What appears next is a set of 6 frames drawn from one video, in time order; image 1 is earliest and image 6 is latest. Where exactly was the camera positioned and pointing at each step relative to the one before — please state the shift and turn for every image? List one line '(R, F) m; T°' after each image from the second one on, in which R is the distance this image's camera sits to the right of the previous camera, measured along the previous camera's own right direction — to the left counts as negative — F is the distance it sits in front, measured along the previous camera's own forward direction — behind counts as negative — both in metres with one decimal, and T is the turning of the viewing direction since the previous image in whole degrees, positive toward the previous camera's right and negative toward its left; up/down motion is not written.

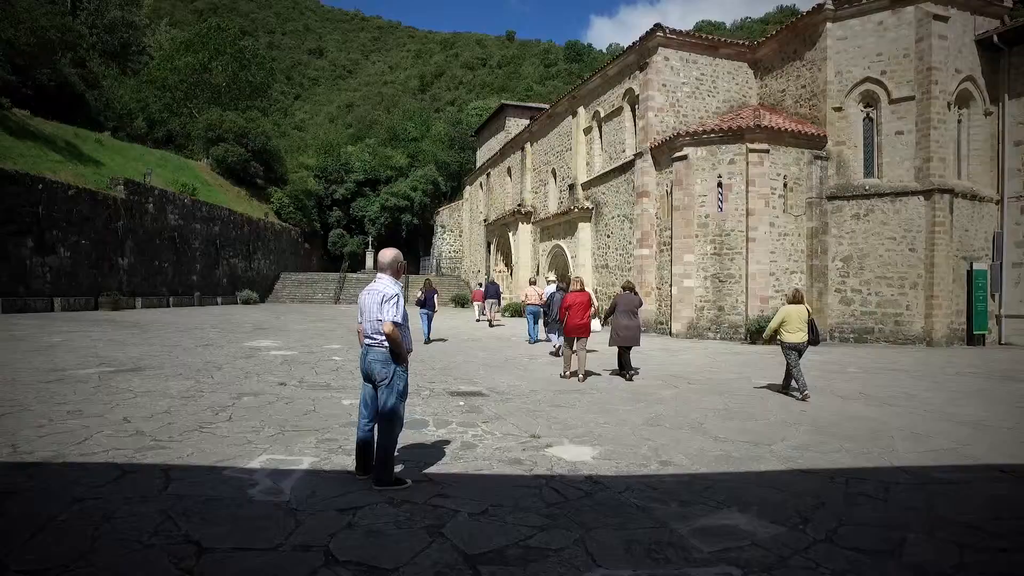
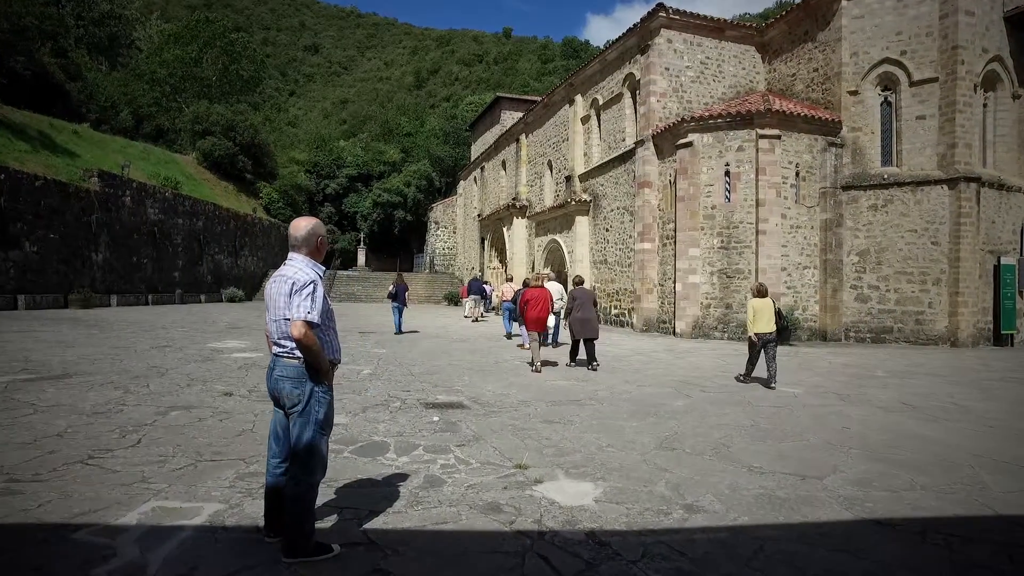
(+0.1, +1.0) m; 0°
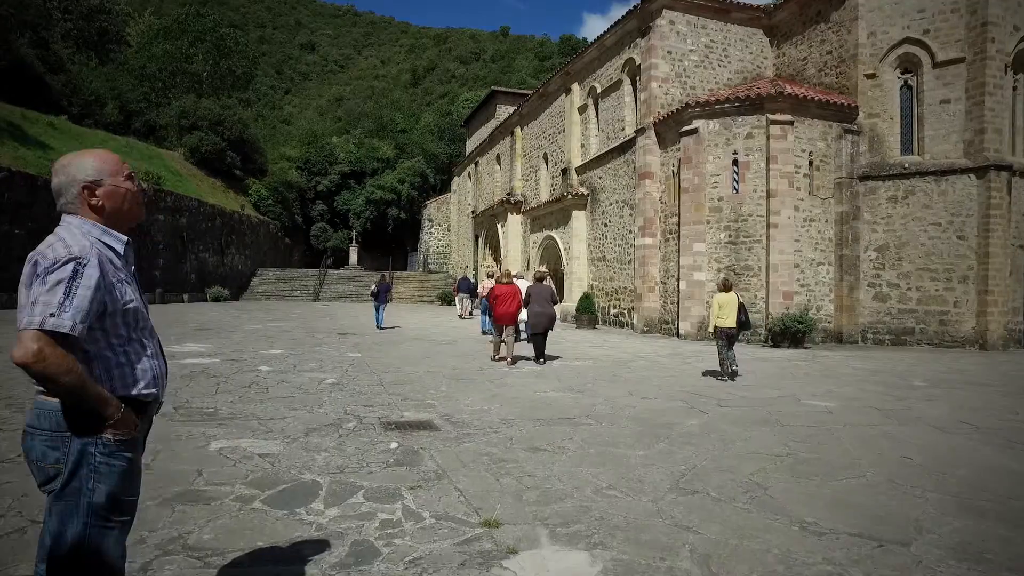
(+0.2, +1.0) m; 0°
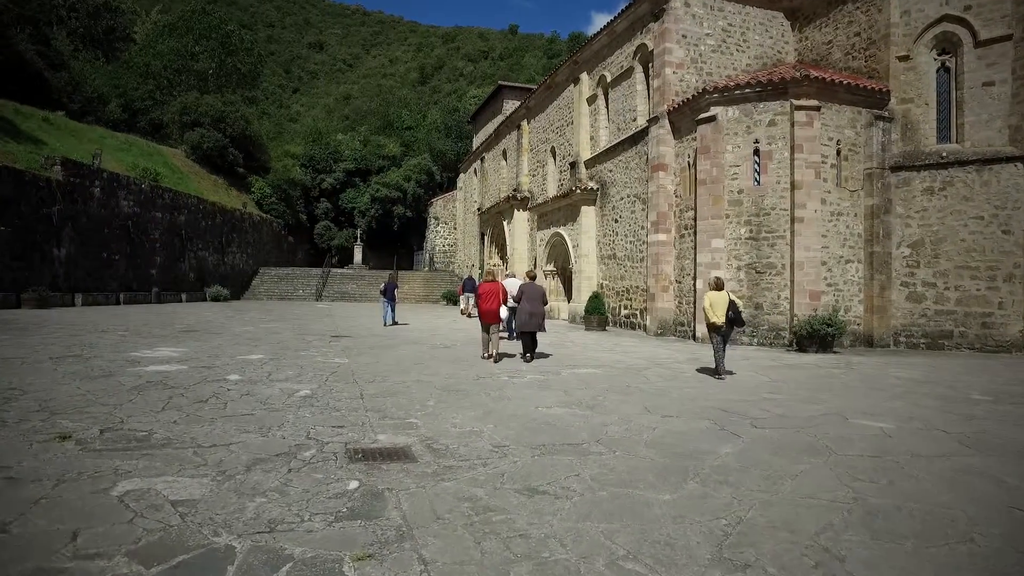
(+0.1, +0.9) m; -1°
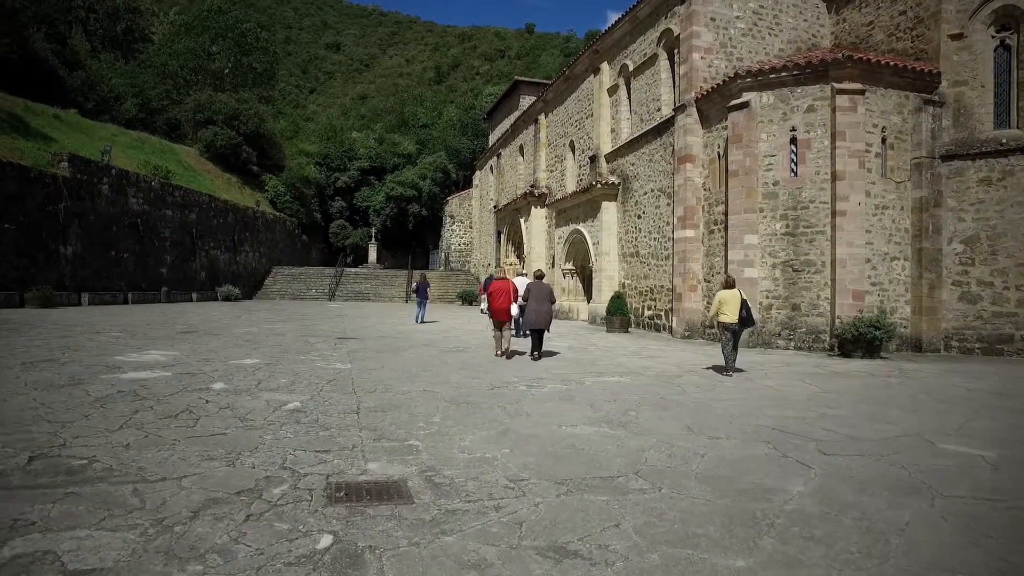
(0.0, +0.8) m; -2°
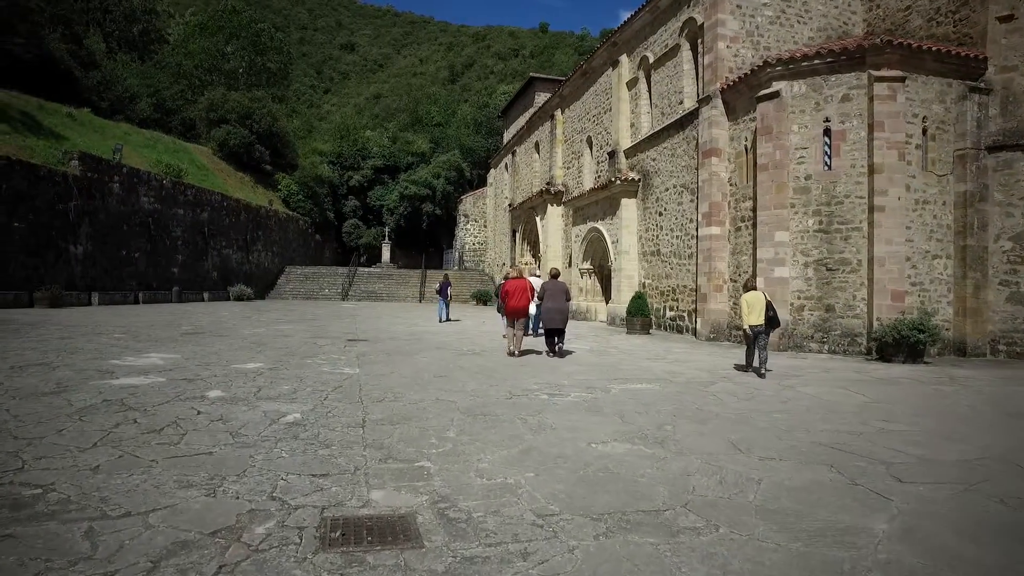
(-0.1, +0.5) m; -1°
